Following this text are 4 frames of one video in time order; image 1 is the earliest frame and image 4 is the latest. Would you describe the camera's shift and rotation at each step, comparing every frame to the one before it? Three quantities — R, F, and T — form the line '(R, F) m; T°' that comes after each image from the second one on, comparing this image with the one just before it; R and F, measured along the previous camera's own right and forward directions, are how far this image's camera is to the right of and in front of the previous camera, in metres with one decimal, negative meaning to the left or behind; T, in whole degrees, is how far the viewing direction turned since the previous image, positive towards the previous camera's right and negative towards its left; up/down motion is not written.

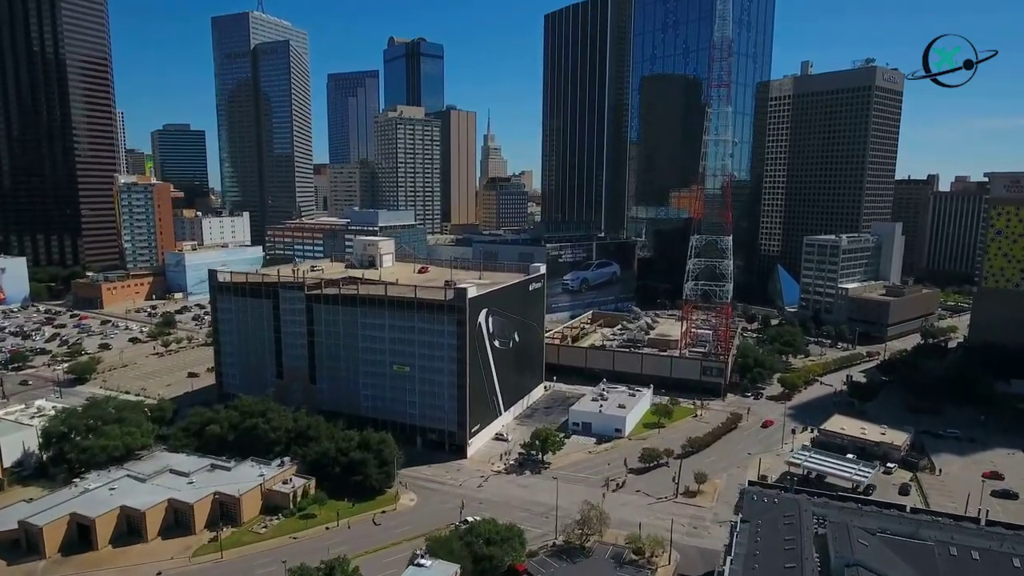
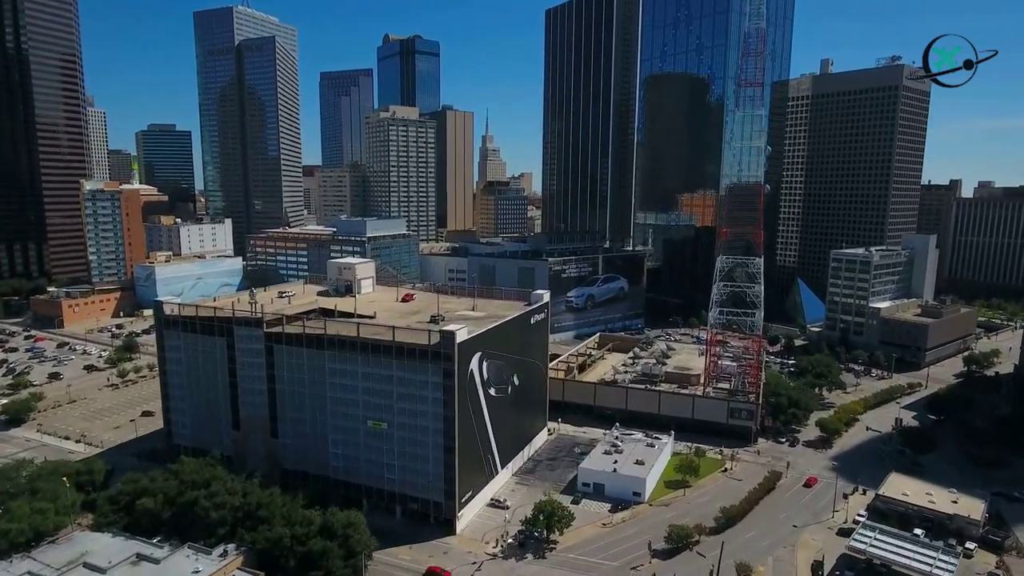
(0.0, +8.2) m; 0°
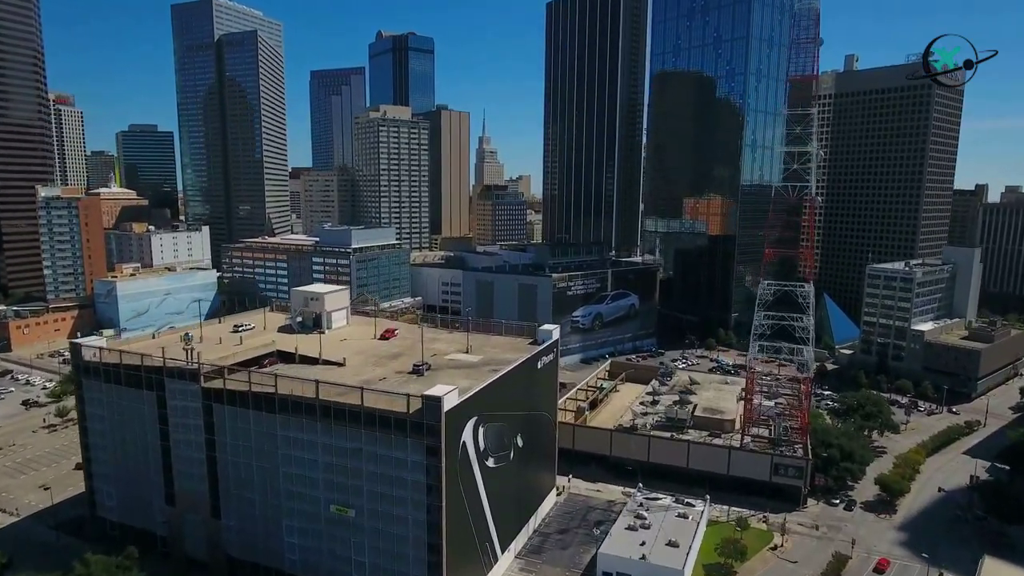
(-0.3, +8.9) m; 0°
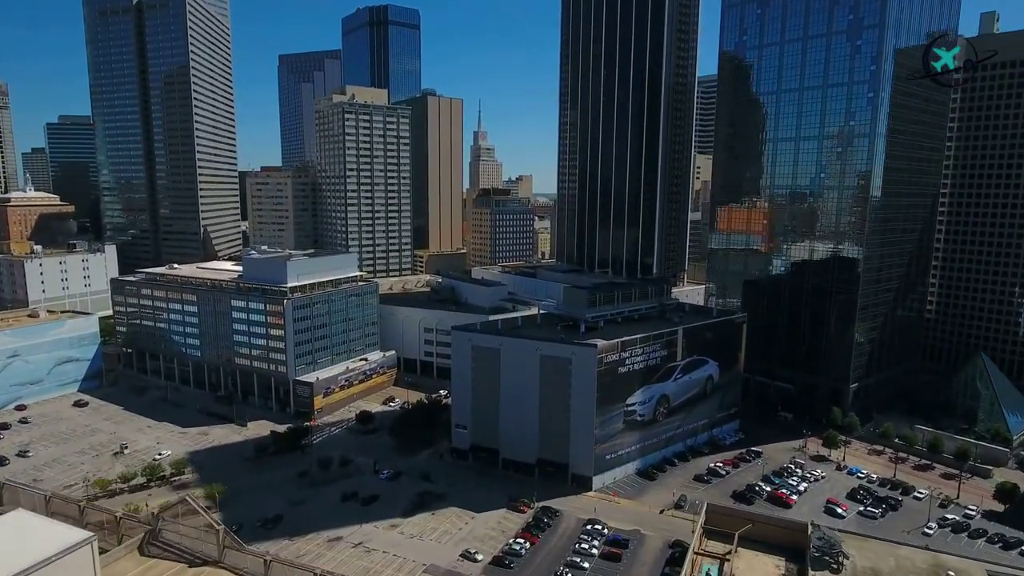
(-1.8, +29.6) m; +1°
